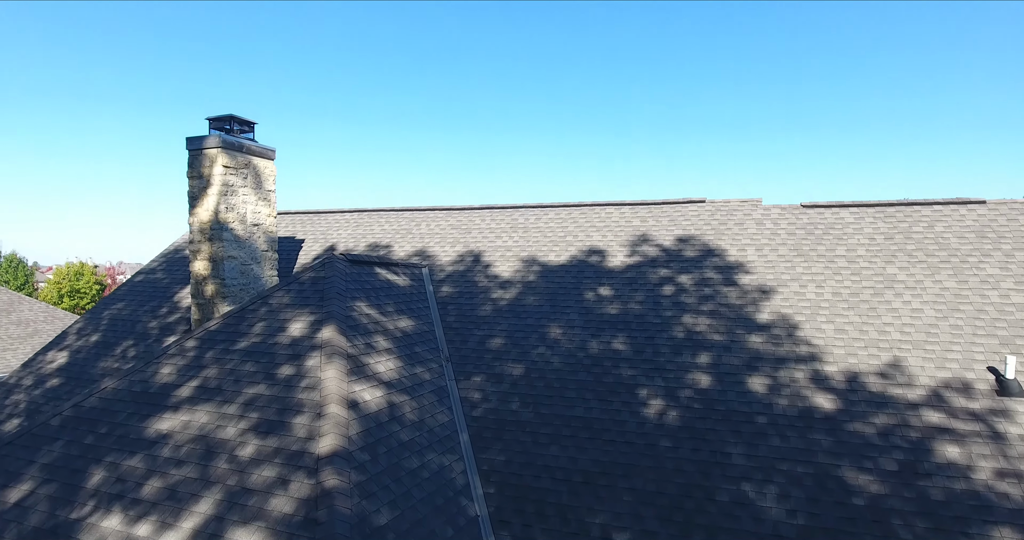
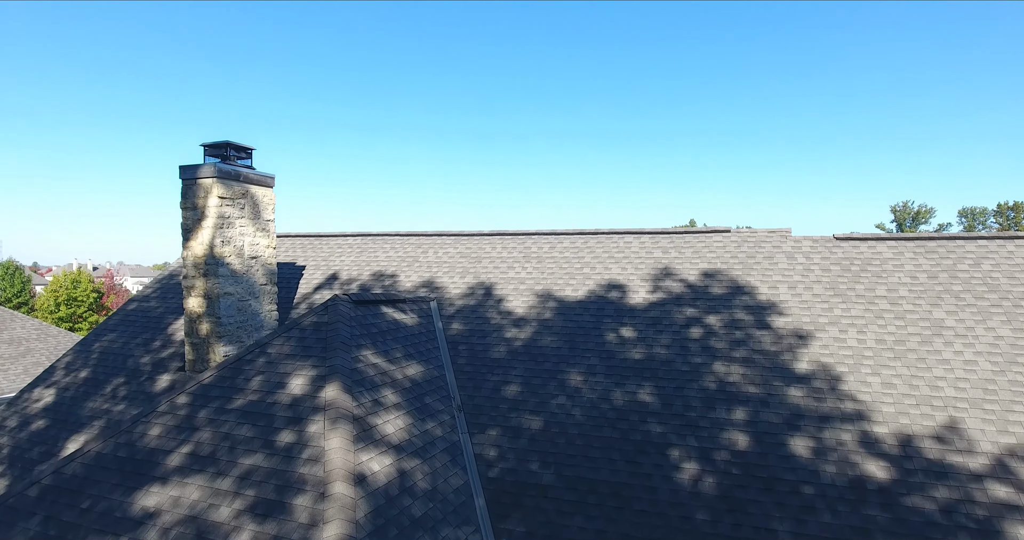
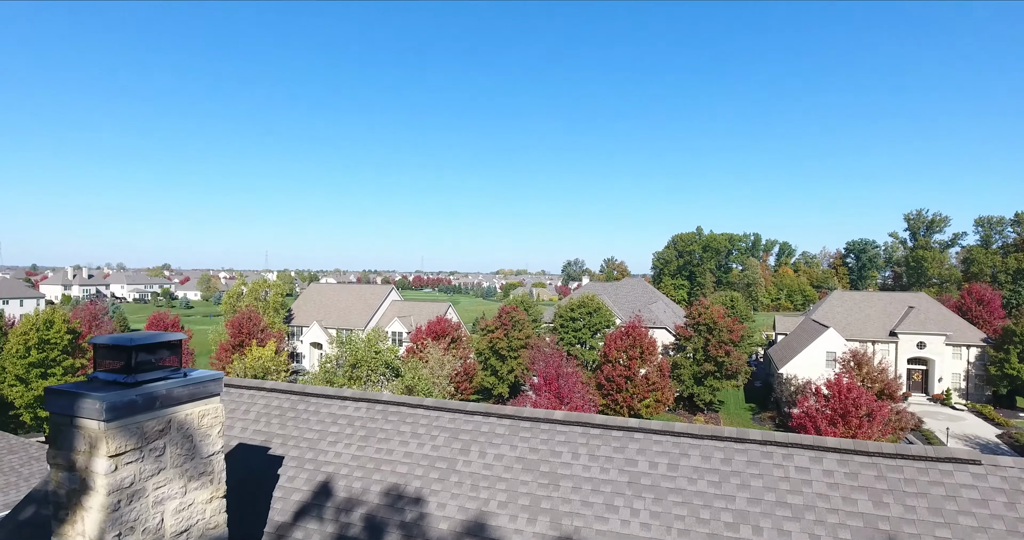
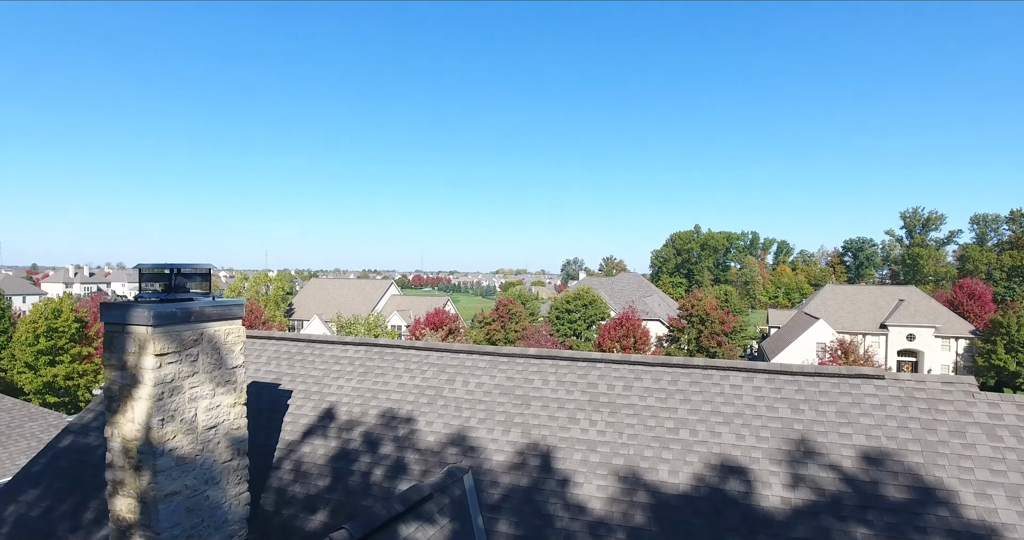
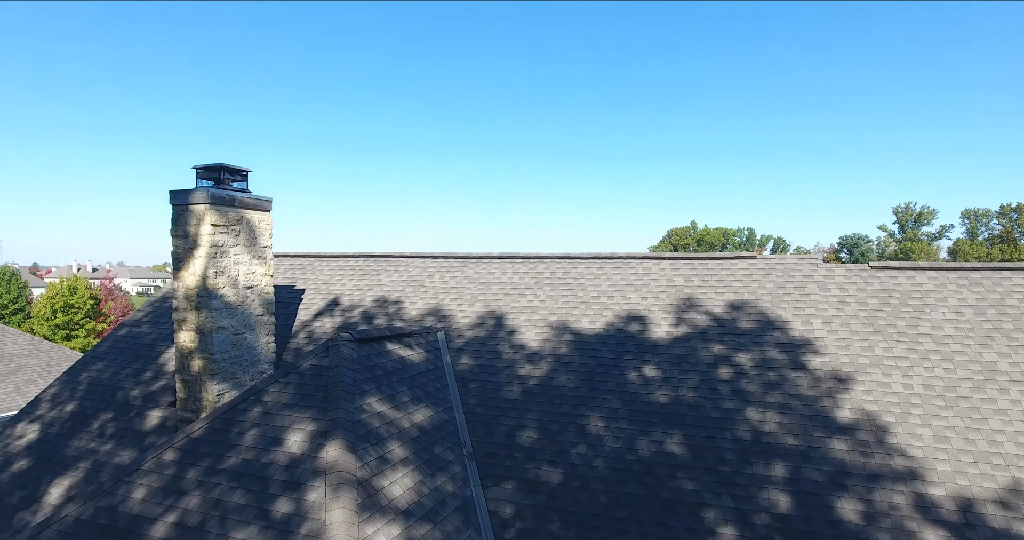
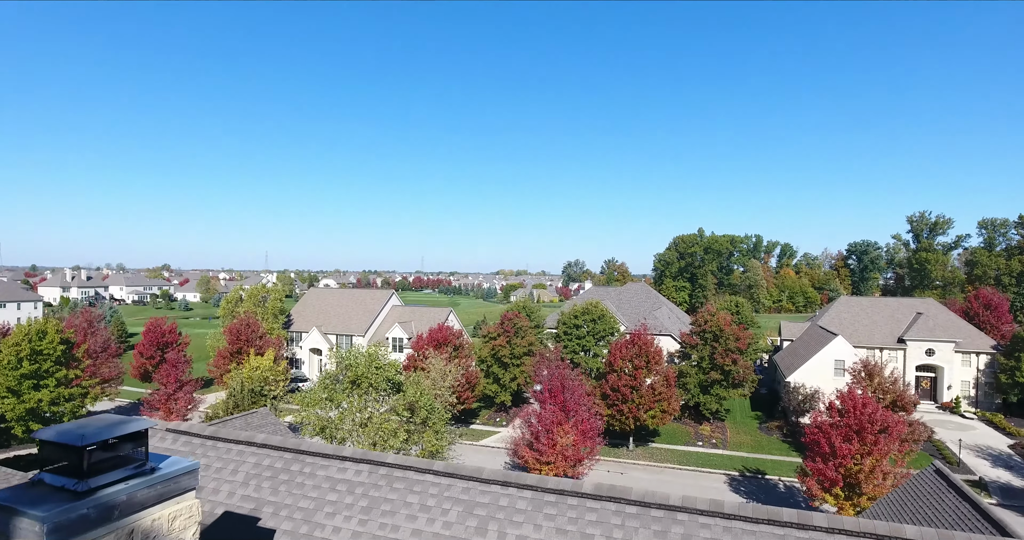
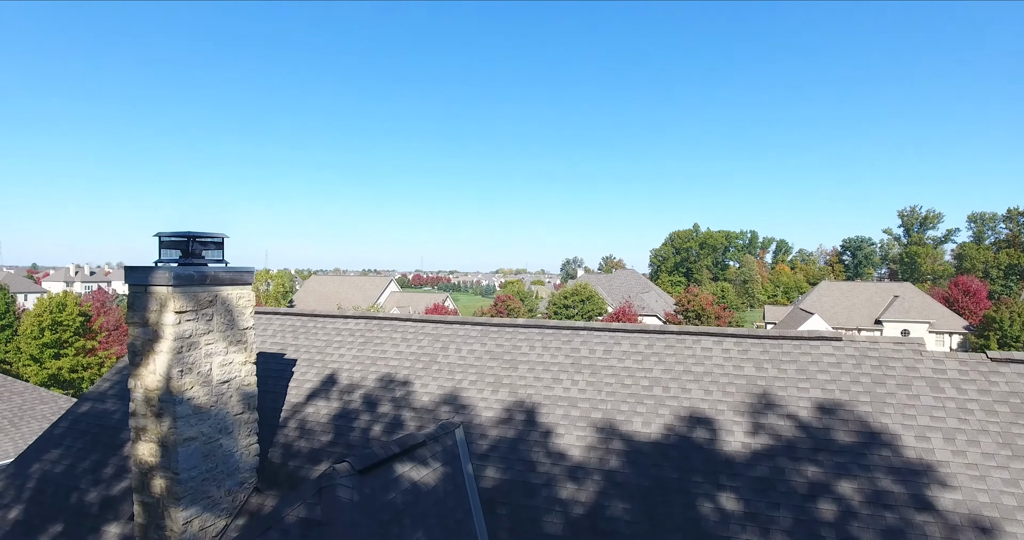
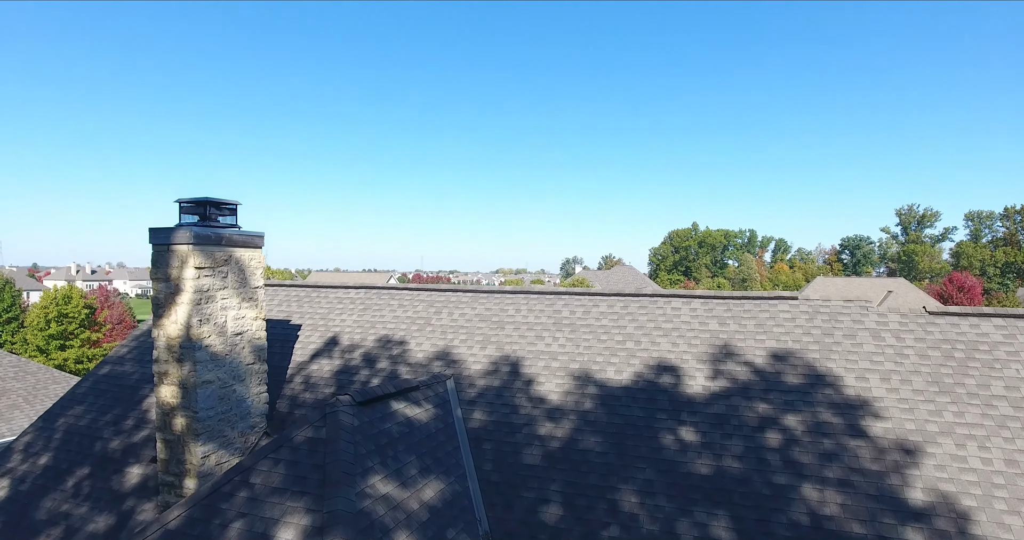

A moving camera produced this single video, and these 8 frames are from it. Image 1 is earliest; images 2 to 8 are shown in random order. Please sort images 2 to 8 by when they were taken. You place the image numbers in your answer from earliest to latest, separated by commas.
2, 5, 8, 7, 4, 3, 6
